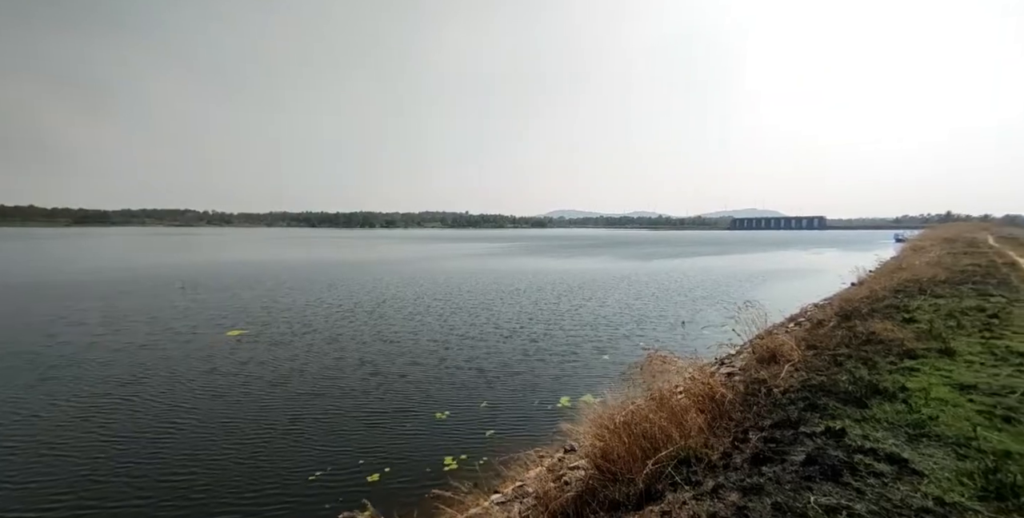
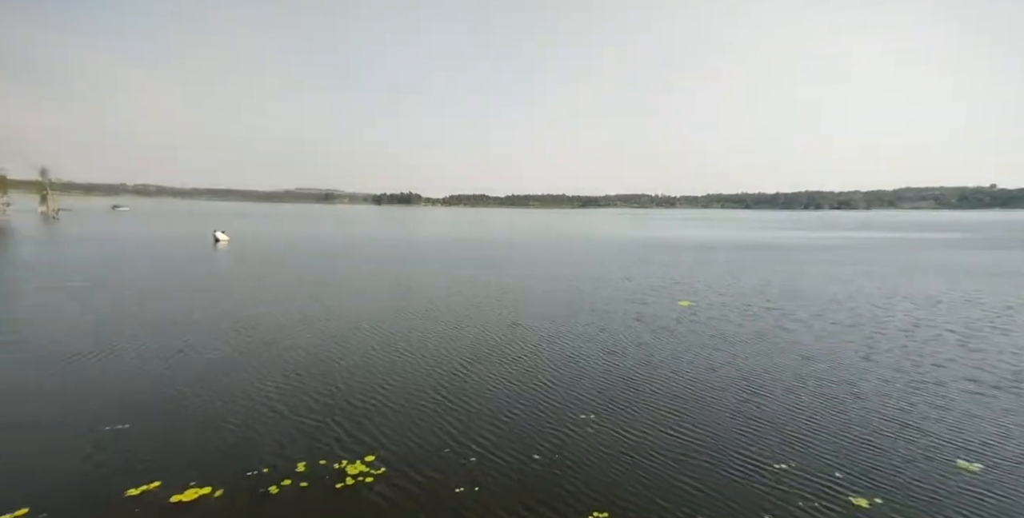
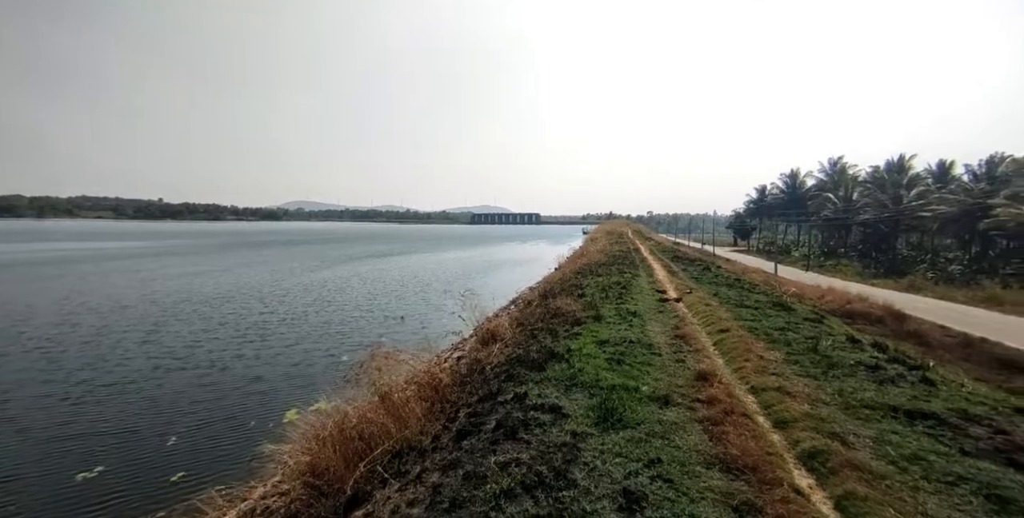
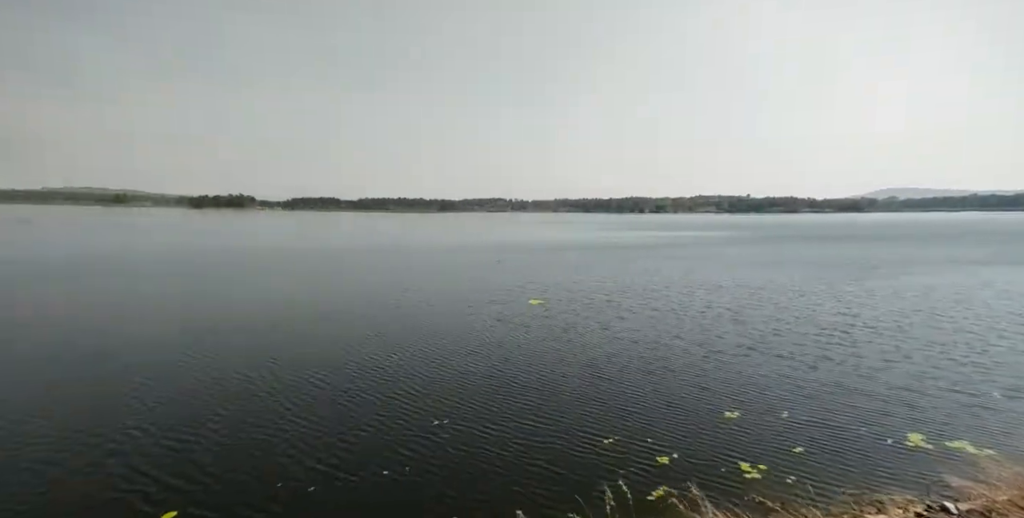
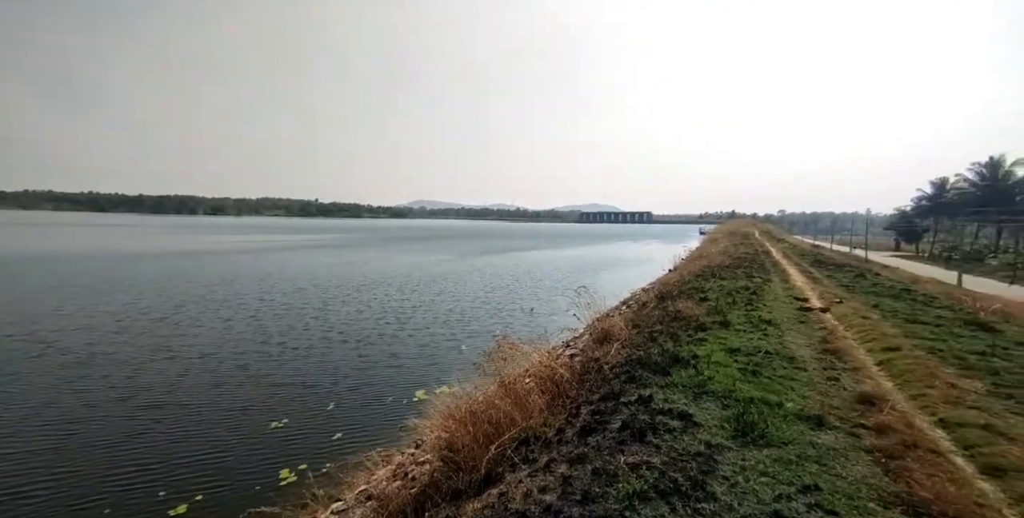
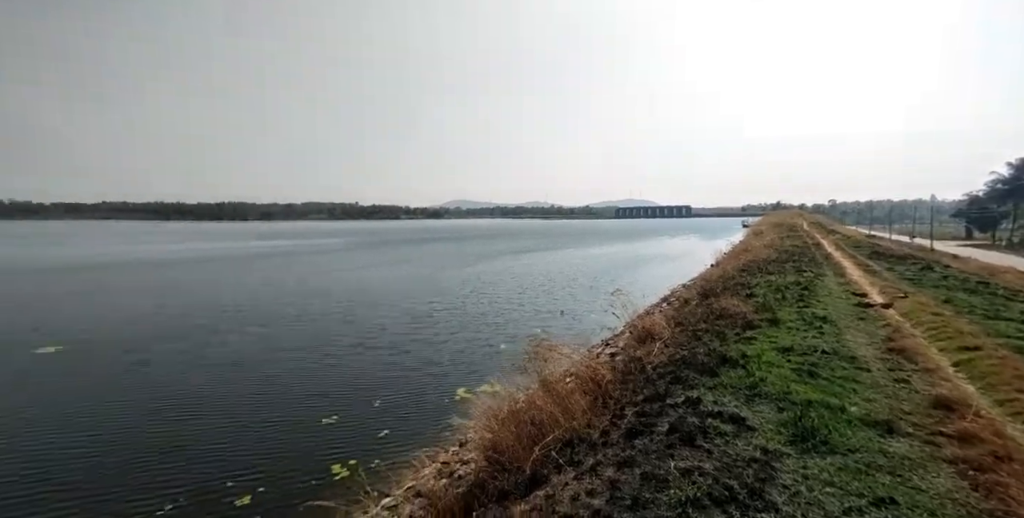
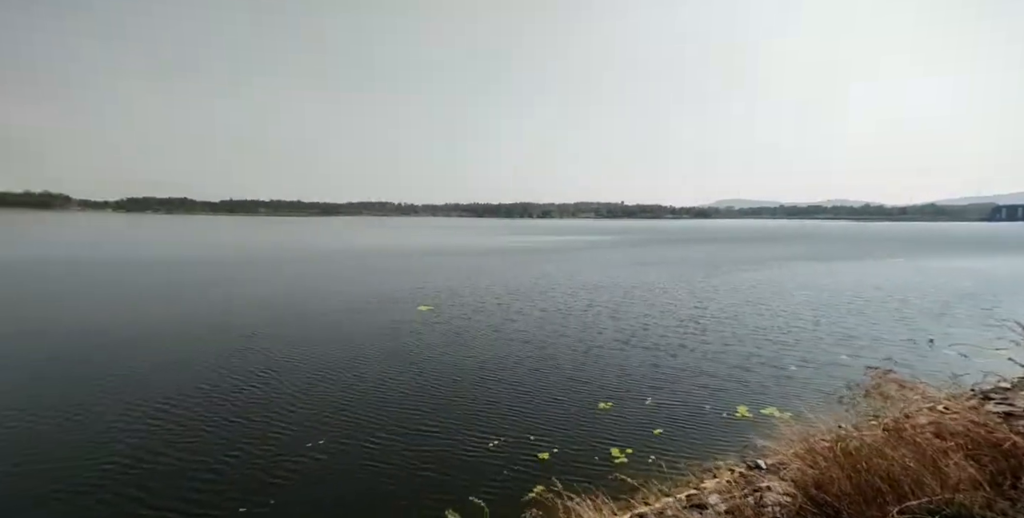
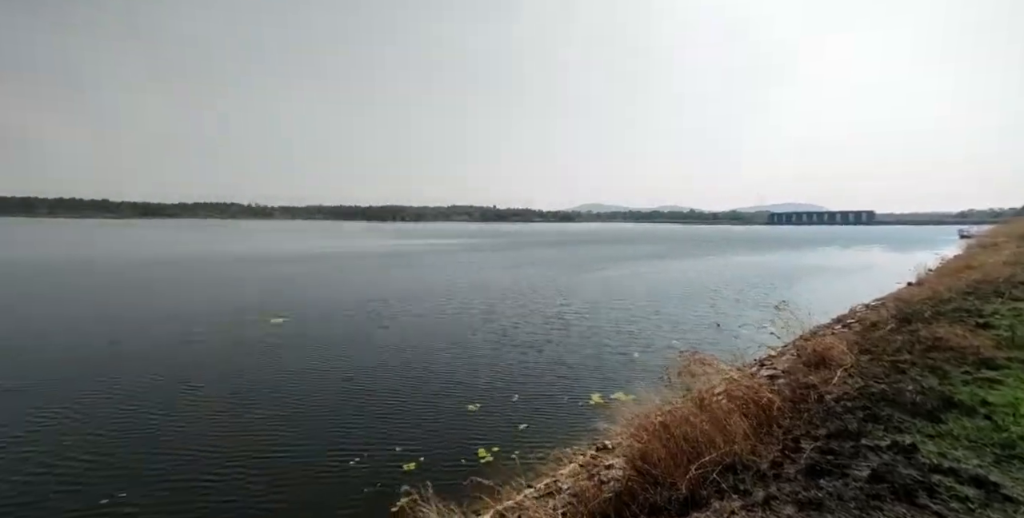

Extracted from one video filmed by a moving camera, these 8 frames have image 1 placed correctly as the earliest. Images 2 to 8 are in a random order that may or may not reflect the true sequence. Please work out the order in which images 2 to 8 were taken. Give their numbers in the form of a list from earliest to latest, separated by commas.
5, 3, 6, 8, 7, 4, 2
